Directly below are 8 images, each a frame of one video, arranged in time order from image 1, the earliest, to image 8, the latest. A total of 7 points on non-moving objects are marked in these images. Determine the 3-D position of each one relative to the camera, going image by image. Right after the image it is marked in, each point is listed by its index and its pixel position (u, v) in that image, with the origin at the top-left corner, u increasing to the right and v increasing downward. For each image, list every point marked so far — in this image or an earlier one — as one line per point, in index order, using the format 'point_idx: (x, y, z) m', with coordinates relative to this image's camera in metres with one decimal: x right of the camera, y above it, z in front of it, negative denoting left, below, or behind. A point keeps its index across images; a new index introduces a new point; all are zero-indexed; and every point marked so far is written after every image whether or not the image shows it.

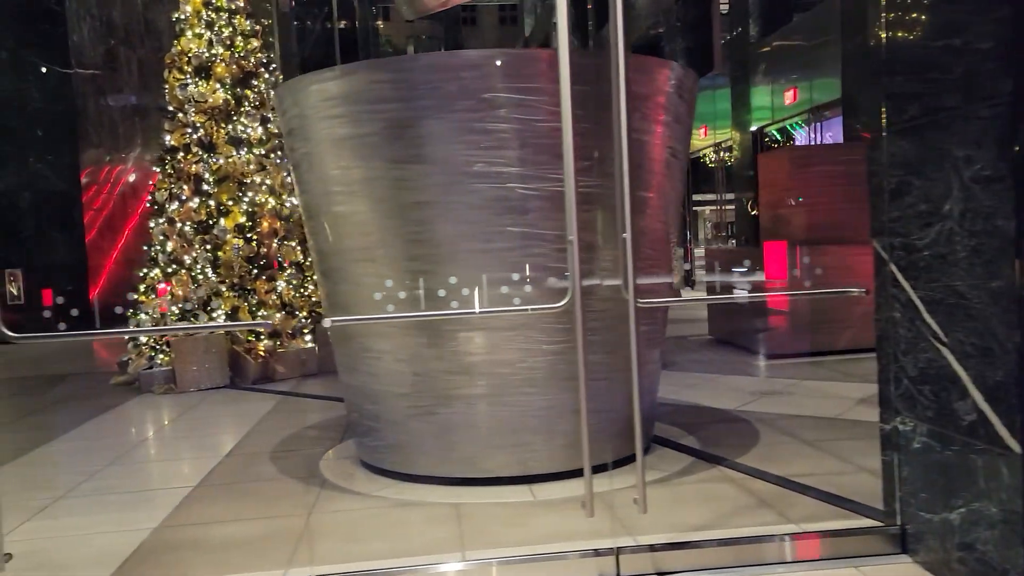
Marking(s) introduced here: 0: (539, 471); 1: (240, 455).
0: (+0.1, -0.8, +3.4) m
1: (-1.5, -0.9, +4.2) m
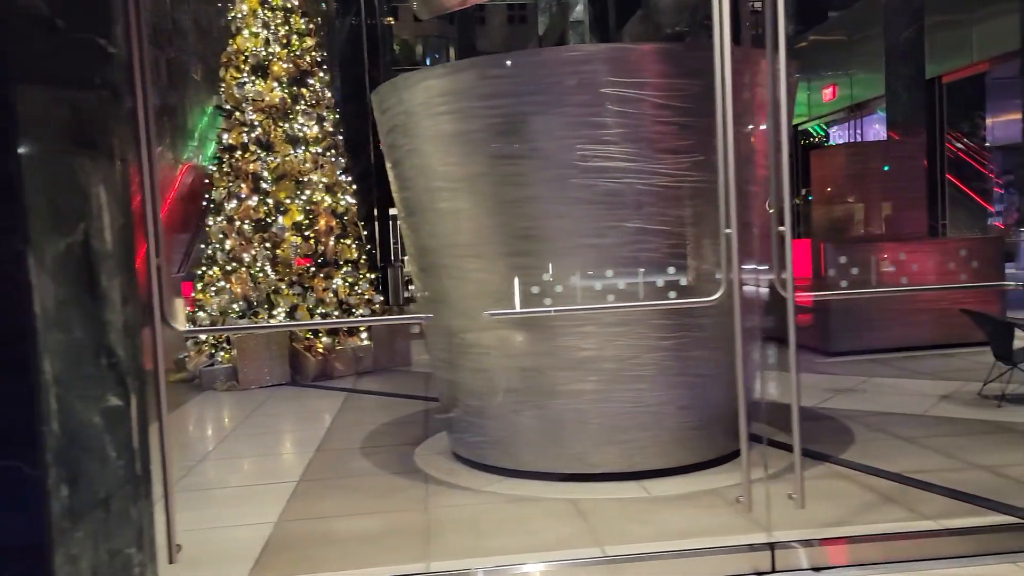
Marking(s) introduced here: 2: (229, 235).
0: (+0.6, -0.8, +3.4) m
1: (-1.0, -0.9, +4.2) m
2: (-2.5, +0.5, +7.2) m
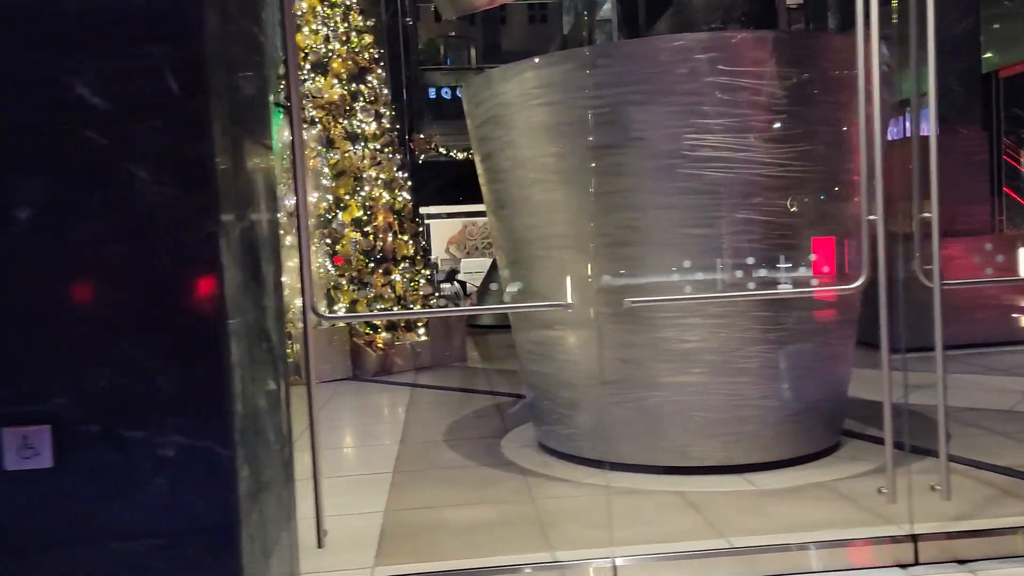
0: (+1.0, -0.7, +3.4) m
1: (-0.5, -0.8, +4.2) m
2: (-2.0, +0.5, +7.2) m
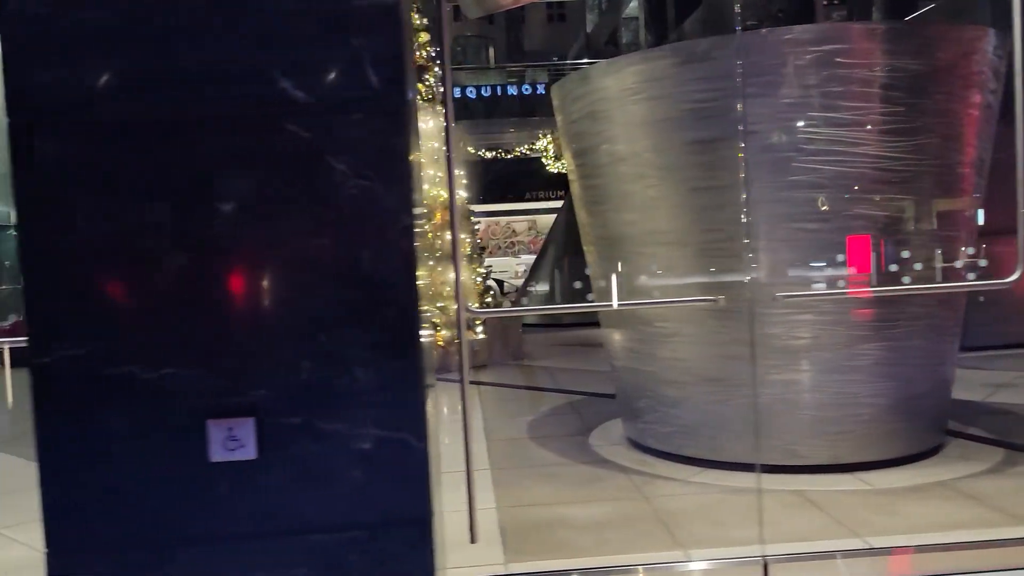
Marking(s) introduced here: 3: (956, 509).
0: (+1.4, -0.7, +3.3) m
1: (-0.1, -0.8, +4.2) m
2: (-1.5, +0.5, +7.3) m
3: (+1.5, -0.8, +2.7) m
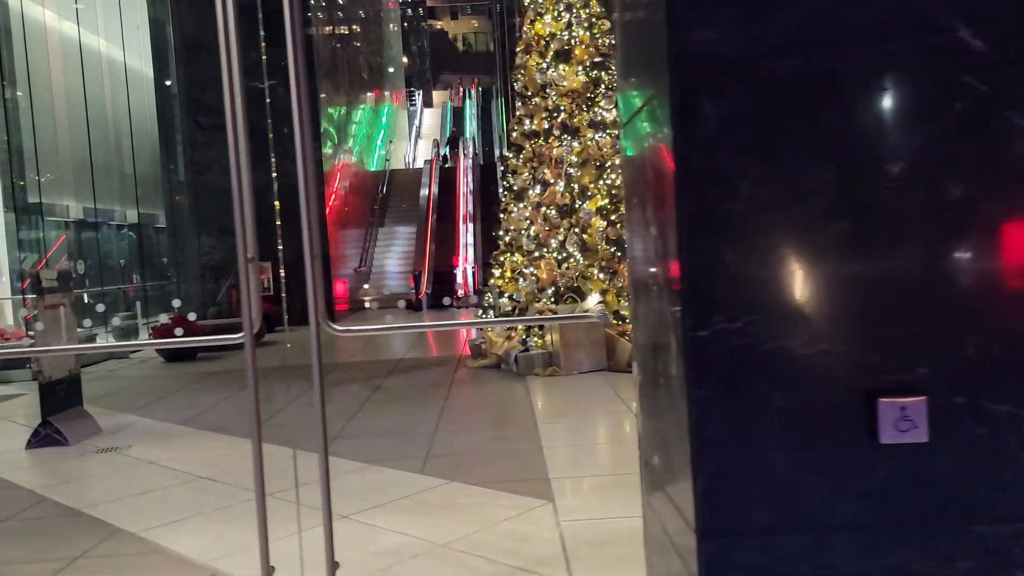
0: (+2.8, -0.6, +3.1) m
1: (+1.4, -0.8, +4.1) m
2: (+0.2, +0.6, +7.2) m
3: (+2.8, -0.7, +2.5) m
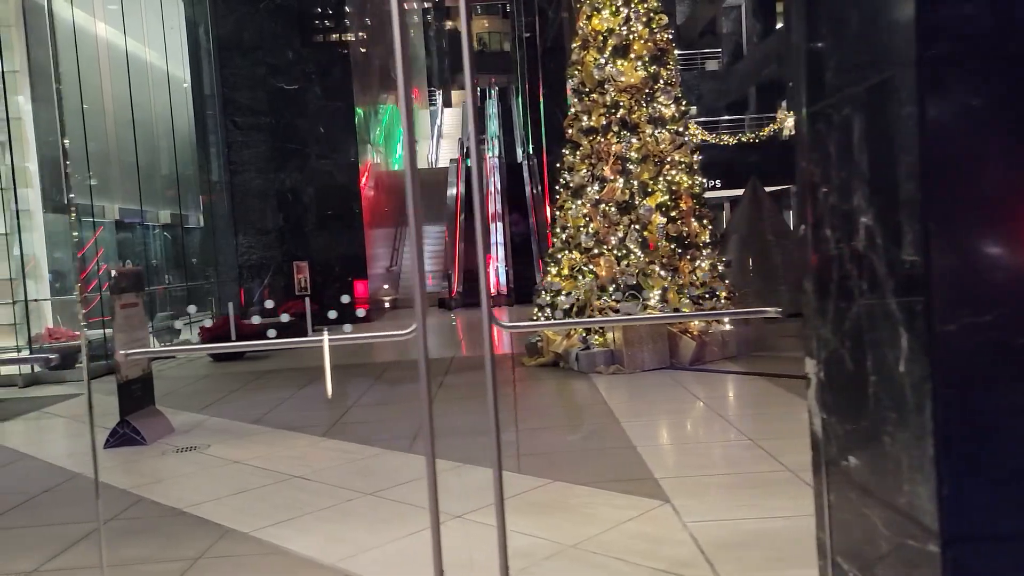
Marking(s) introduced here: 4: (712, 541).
0: (+3.3, -0.6, +2.9) m
1: (+1.8, -0.7, +4.0) m
2: (+0.8, +0.6, +7.1) m
3: (+3.3, -0.7, +2.3) m
4: (+0.7, -0.8, +2.6) m
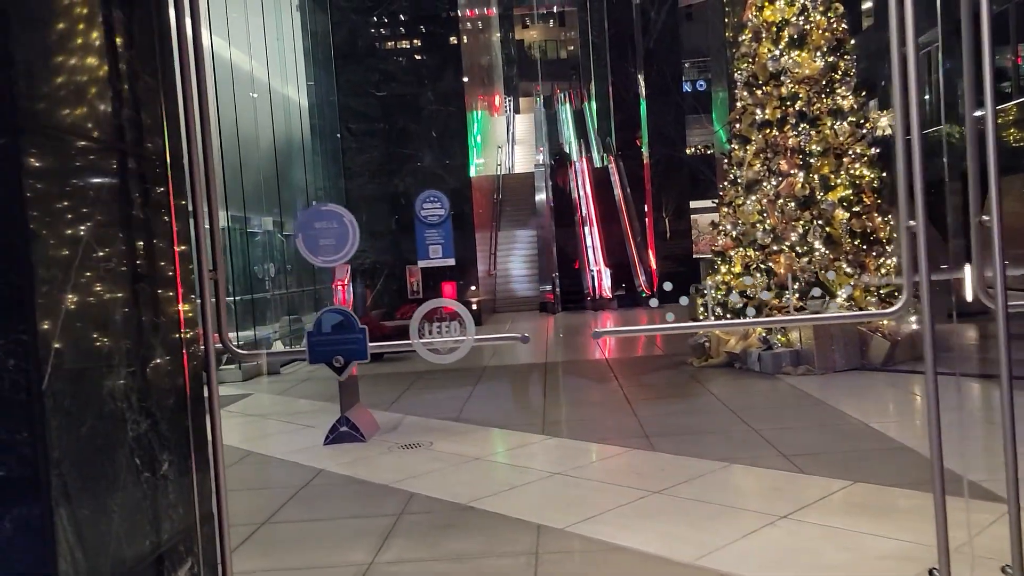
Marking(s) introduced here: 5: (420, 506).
0: (+4.4, -0.6, +2.5) m
1: (+3.1, -0.7, +3.6) m
2: (+2.3, +0.7, +6.9) m
3: (+4.4, -0.6, +1.9) m
4: (+1.8, -0.8, +2.4) m
5: (-0.4, -0.9, +3.4) m
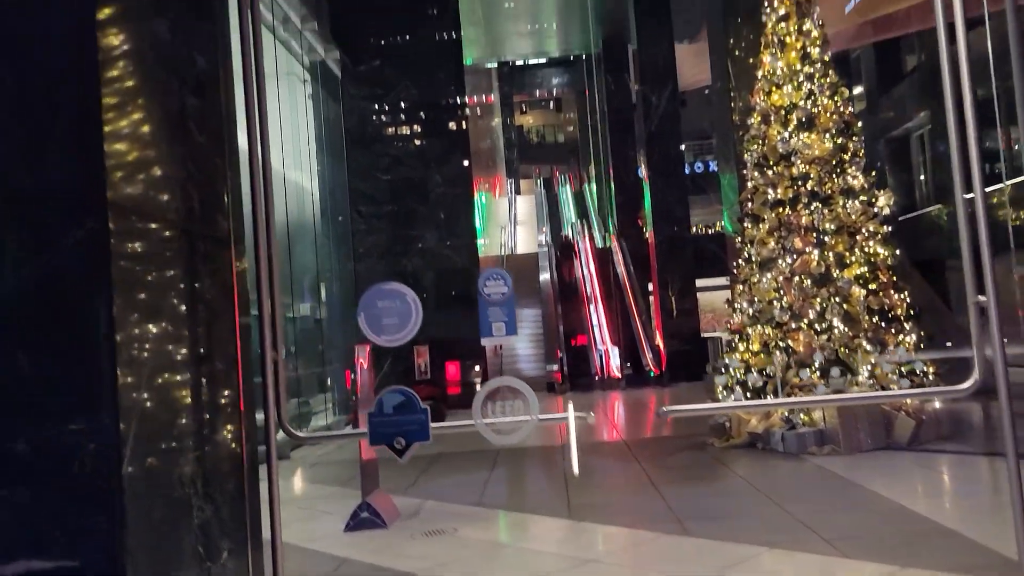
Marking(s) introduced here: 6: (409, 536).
0: (+4.6, -0.8, +2.4) m
1: (+3.3, -1.0, +3.5) m
2: (+2.4, 0.0, +6.9) m
3: (+4.6, -0.8, +1.8) m
4: (+2.0, -1.0, +2.3) m
5: (-0.3, -1.3, +3.3) m
6: (-0.6, -1.4, +4.5) m
